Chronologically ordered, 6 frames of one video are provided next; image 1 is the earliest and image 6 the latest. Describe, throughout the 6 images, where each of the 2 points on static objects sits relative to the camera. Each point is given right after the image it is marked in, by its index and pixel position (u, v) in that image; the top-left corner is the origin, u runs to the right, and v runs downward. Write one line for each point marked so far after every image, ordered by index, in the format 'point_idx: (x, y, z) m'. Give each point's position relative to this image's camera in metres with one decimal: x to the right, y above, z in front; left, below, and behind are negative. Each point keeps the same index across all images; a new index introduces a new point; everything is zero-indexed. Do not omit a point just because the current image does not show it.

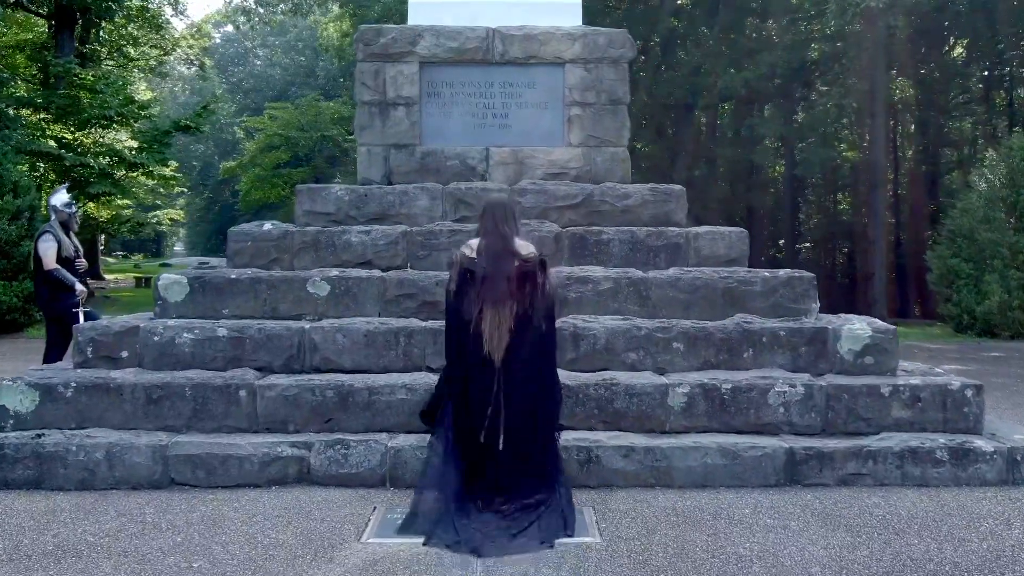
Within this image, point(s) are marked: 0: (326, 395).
0: (-1.0, -0.6, +5.8) m
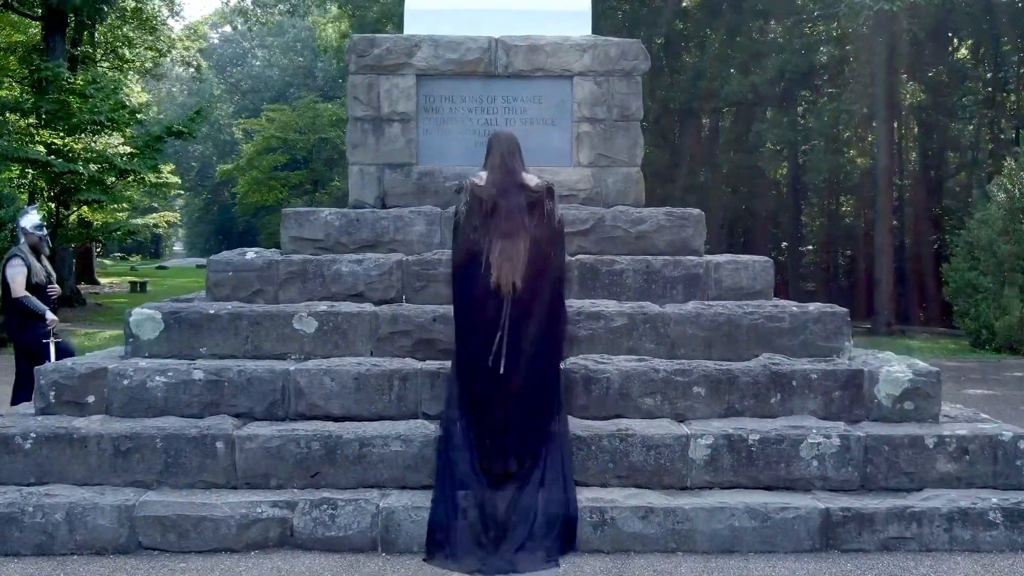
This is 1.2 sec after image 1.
0: (-1.0, -0.8, +5.2) m
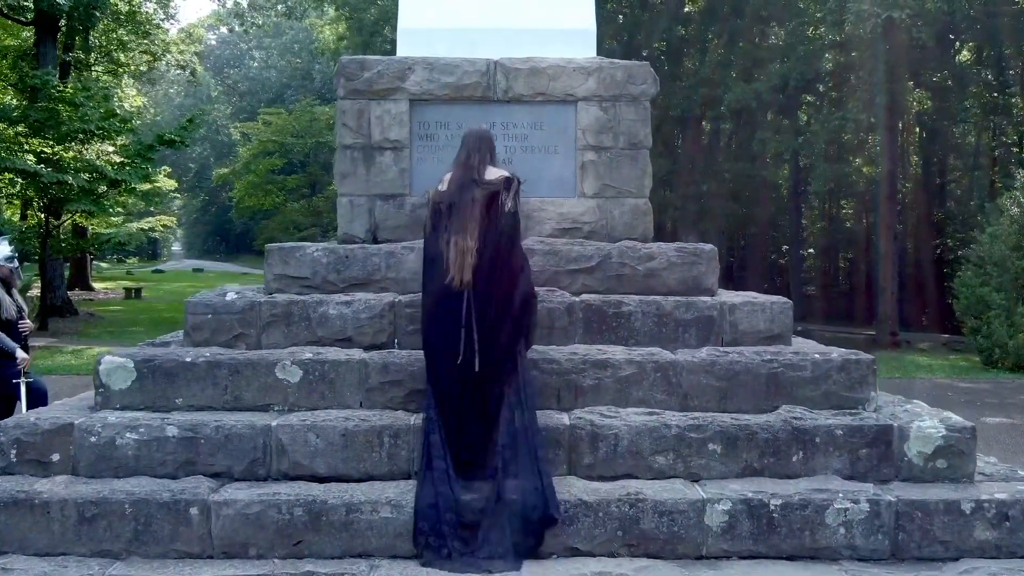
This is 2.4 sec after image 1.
0: (-1.0, -1.0, +4.8) m
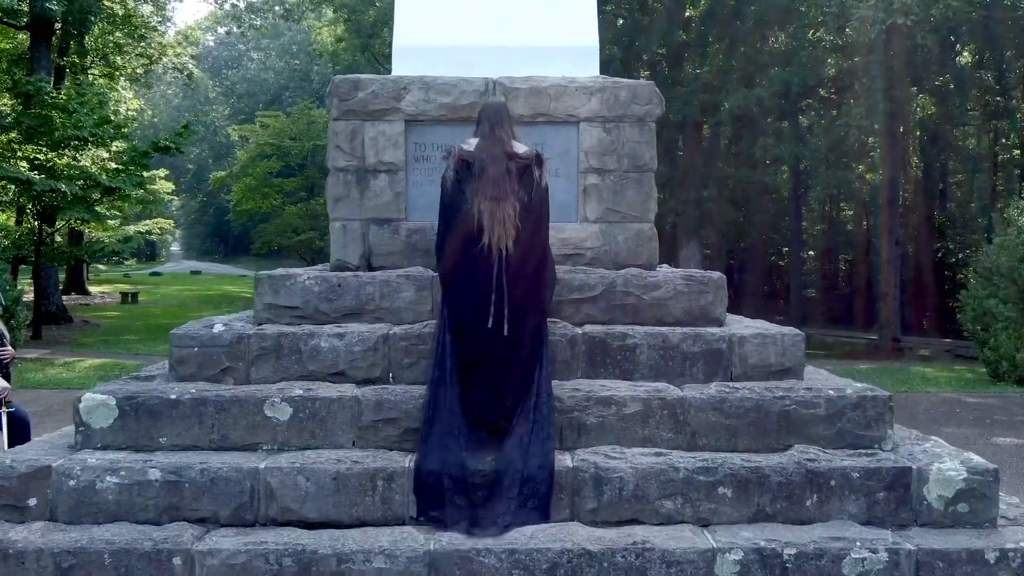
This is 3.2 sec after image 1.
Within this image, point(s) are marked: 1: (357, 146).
0: (-1.0, -1.2, +4.6) m
1: (-0.9, +0.8, +6.1) m
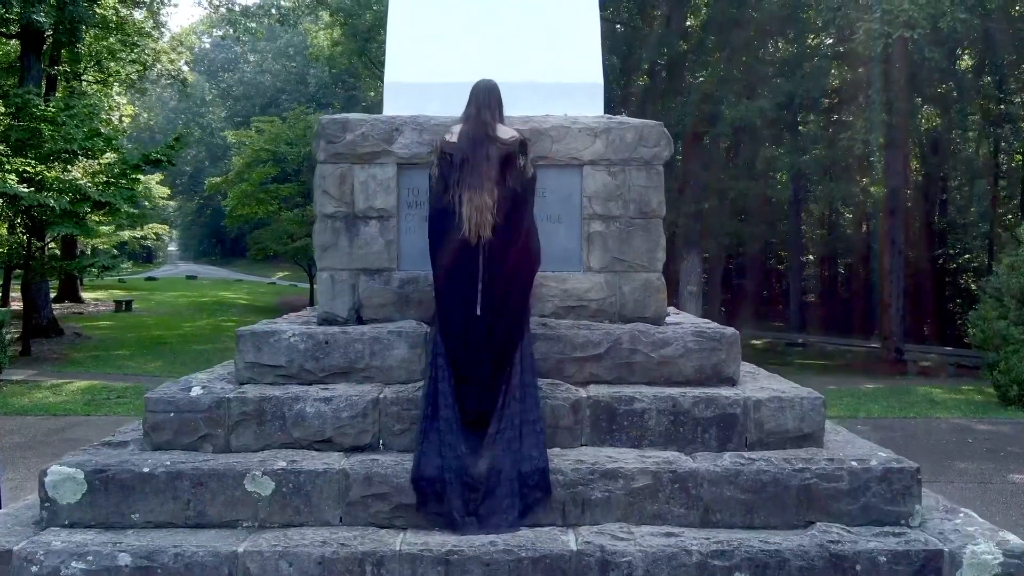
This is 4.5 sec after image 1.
0: (-1.0, -1.5, +4.2) m
1: (-0.9, +0.5, +5.7) m
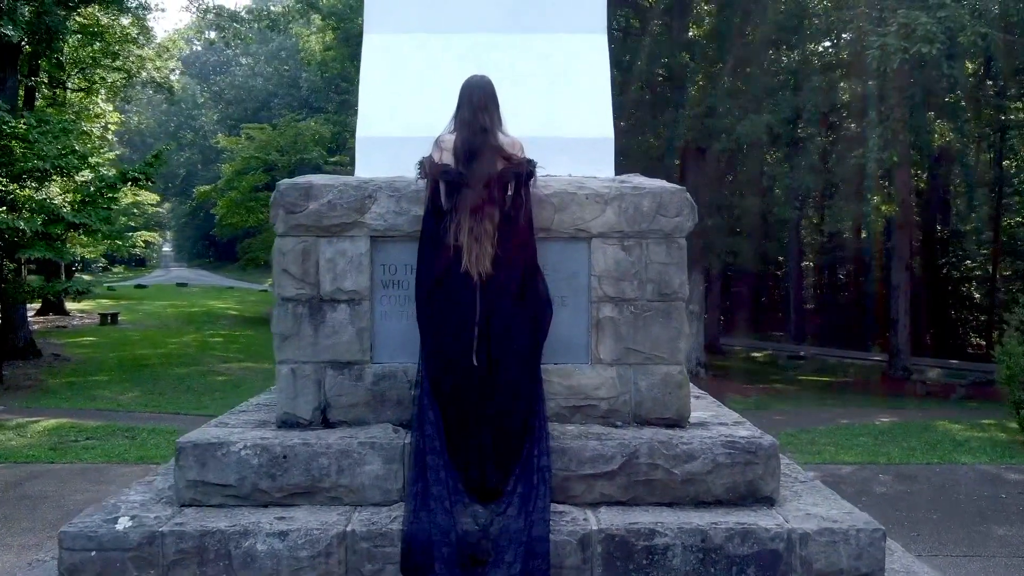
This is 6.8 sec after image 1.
0: (-1.0, -1.9, +3.3) m
1: (-0.9, +0.1, +4.8) m
